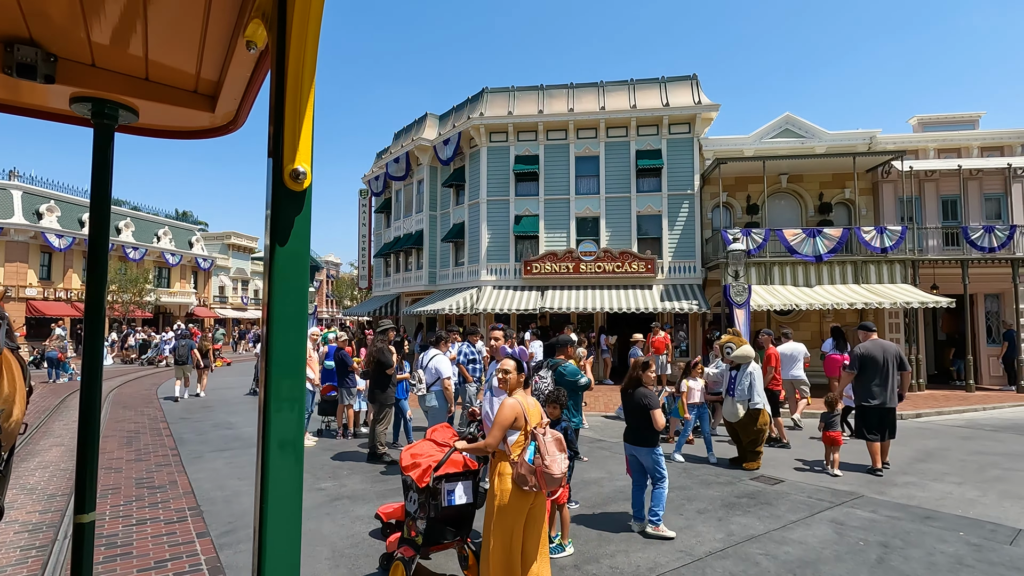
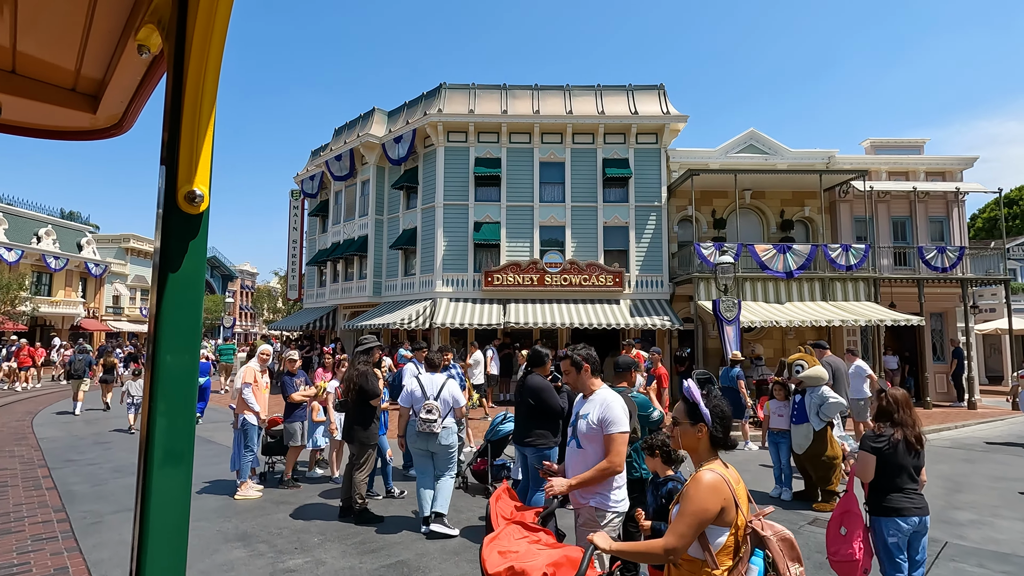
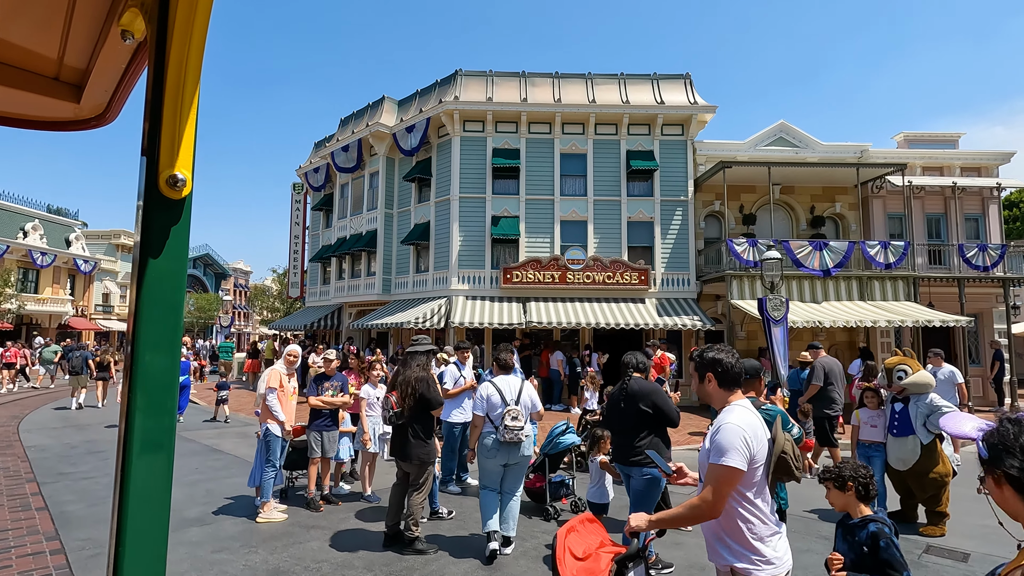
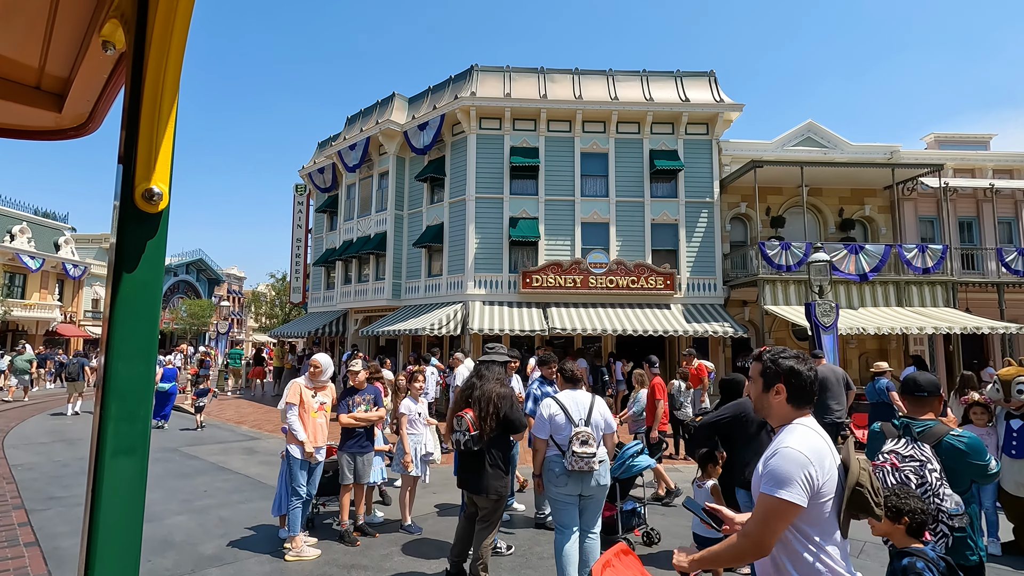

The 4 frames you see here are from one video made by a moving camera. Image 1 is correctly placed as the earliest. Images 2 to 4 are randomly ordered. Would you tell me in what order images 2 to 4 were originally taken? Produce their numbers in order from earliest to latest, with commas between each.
2, 3, 4
